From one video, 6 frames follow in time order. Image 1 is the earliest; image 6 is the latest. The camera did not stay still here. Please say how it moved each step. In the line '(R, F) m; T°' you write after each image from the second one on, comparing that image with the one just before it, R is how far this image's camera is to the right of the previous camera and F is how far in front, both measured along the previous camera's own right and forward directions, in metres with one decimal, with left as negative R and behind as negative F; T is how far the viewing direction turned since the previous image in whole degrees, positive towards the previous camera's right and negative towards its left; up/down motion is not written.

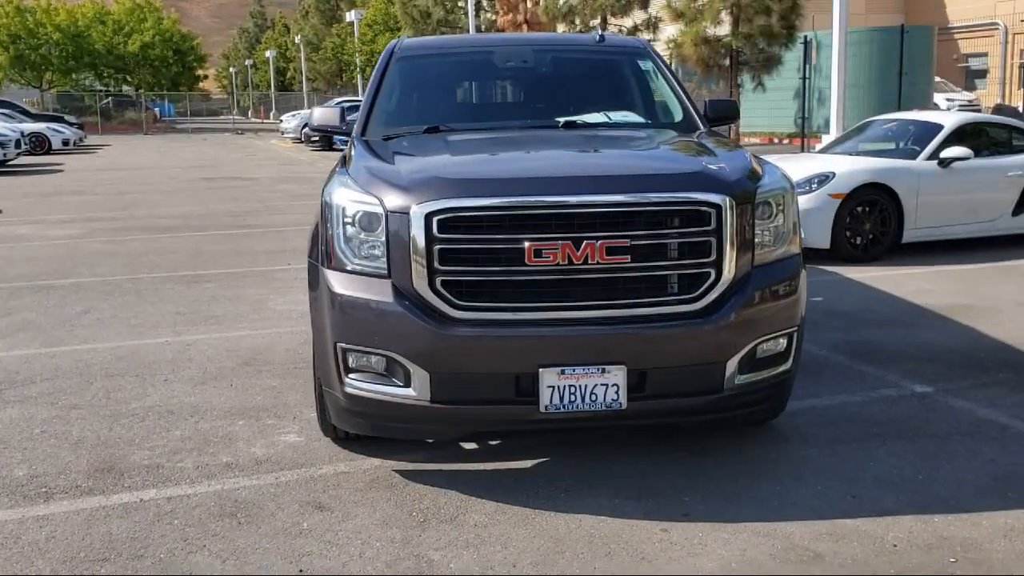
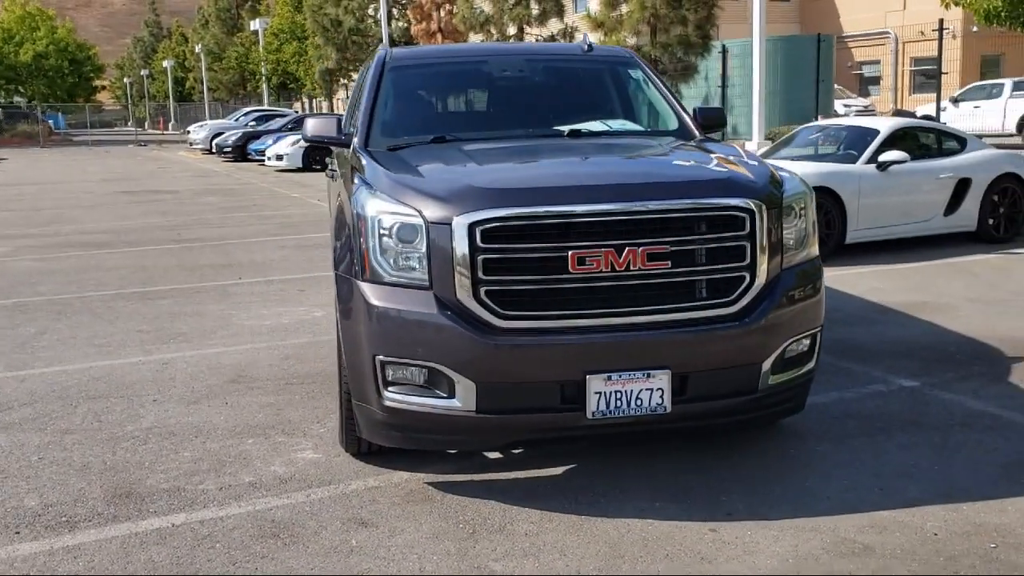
(-0.6, 0.0) m; +5°
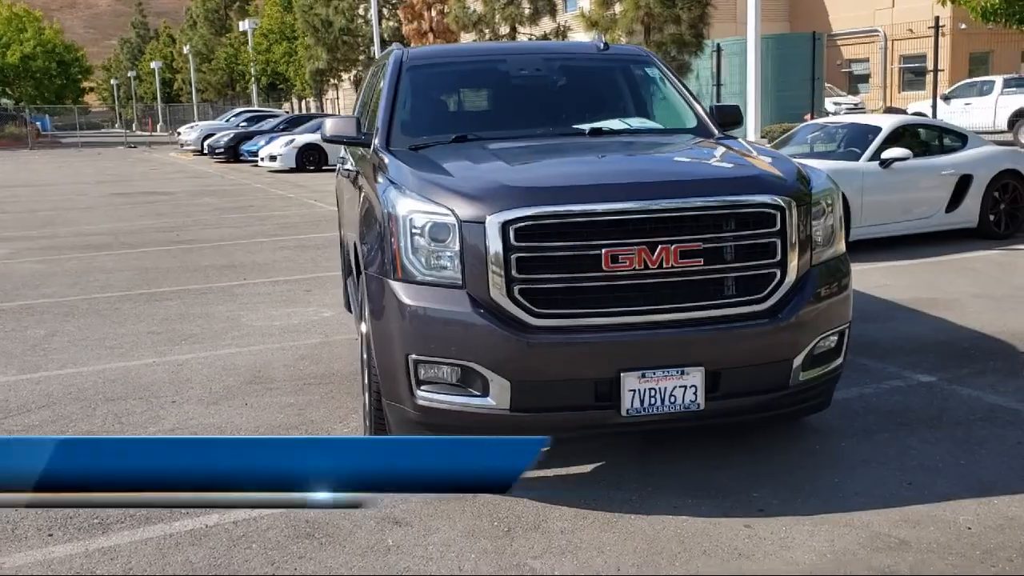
(-0.2, 0.0) m; +1°
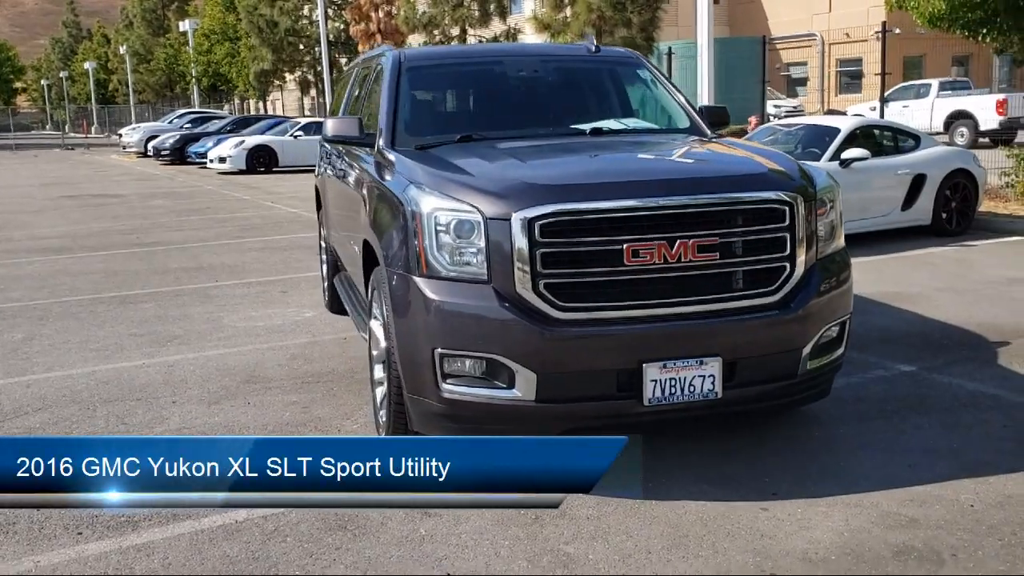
(-0.3, -0.1) m; +3°
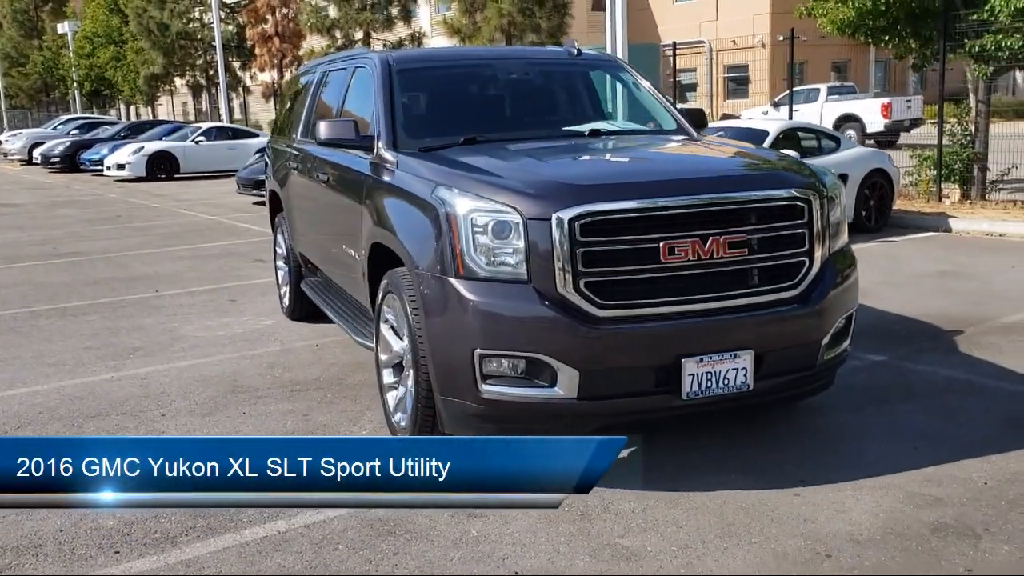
(-0.6, 0.0) m; +6°
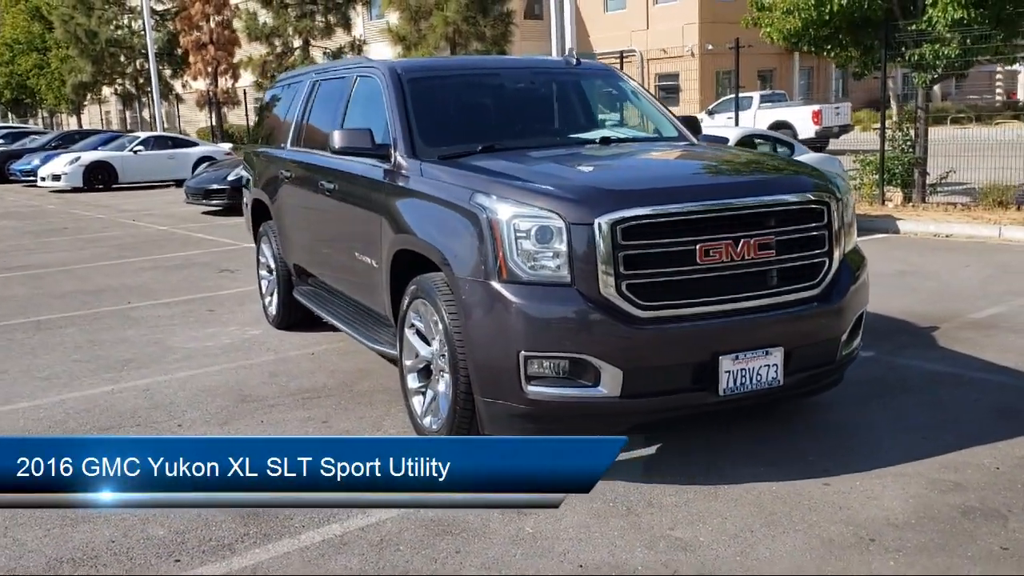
(-0.5, -0.1) m; +4°
